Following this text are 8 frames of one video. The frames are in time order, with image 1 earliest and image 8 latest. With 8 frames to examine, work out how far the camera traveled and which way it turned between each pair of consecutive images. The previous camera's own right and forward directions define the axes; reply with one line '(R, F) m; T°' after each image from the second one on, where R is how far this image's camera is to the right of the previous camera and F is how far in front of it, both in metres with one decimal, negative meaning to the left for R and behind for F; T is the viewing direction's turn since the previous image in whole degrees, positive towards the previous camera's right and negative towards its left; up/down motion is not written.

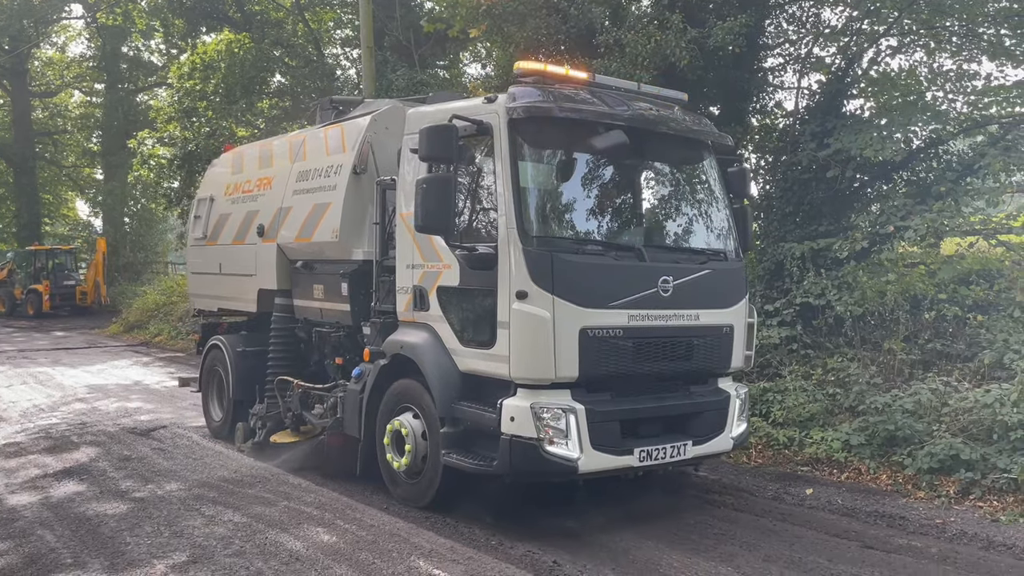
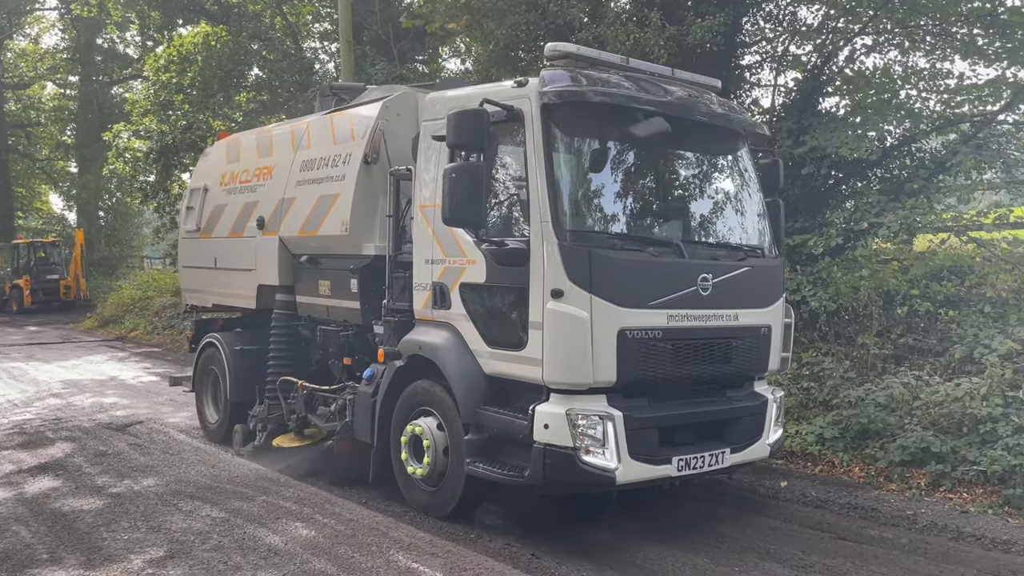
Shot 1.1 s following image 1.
(-0.3, +0.4) m; +1°
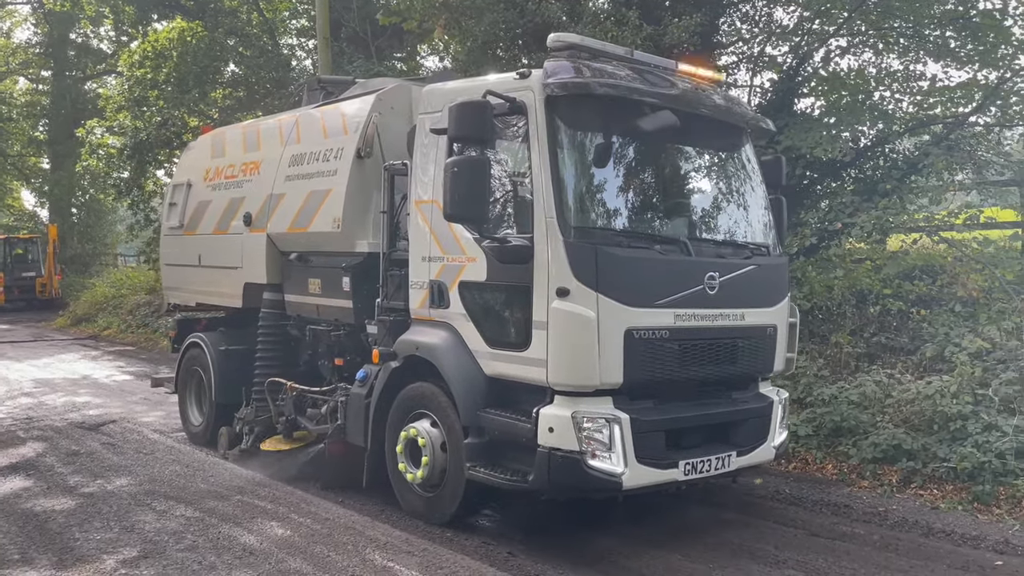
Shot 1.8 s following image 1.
(-0.1, +0.2) m; +1°
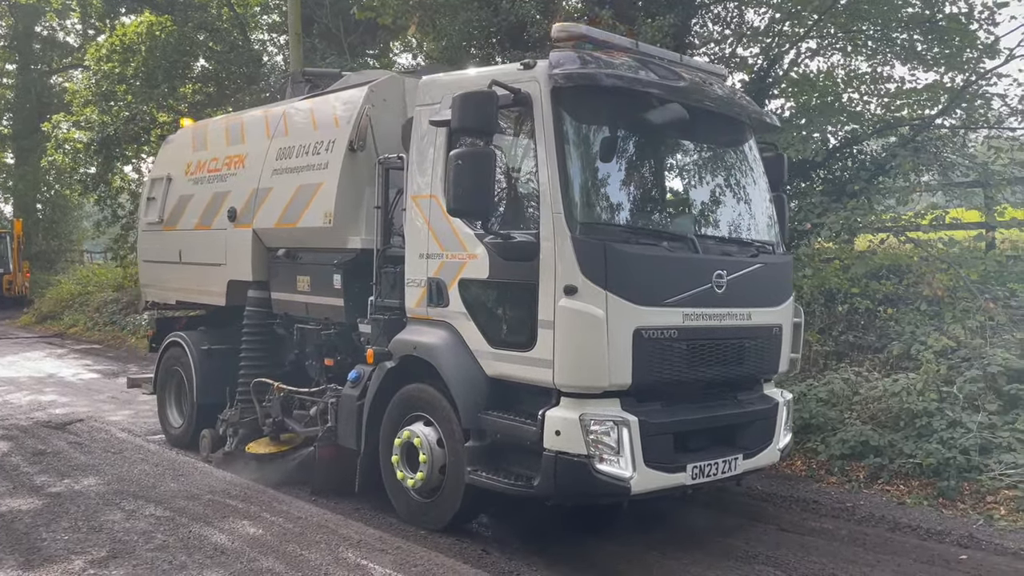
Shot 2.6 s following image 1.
(-0.2, +0.2) m; +2°
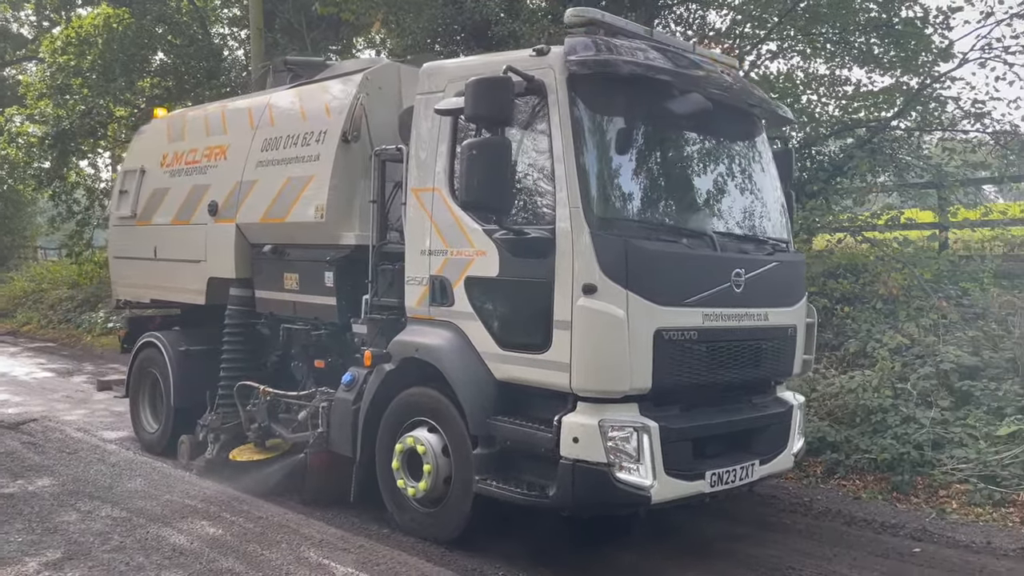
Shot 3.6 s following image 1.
(-0.3, +0.3) m; +2°
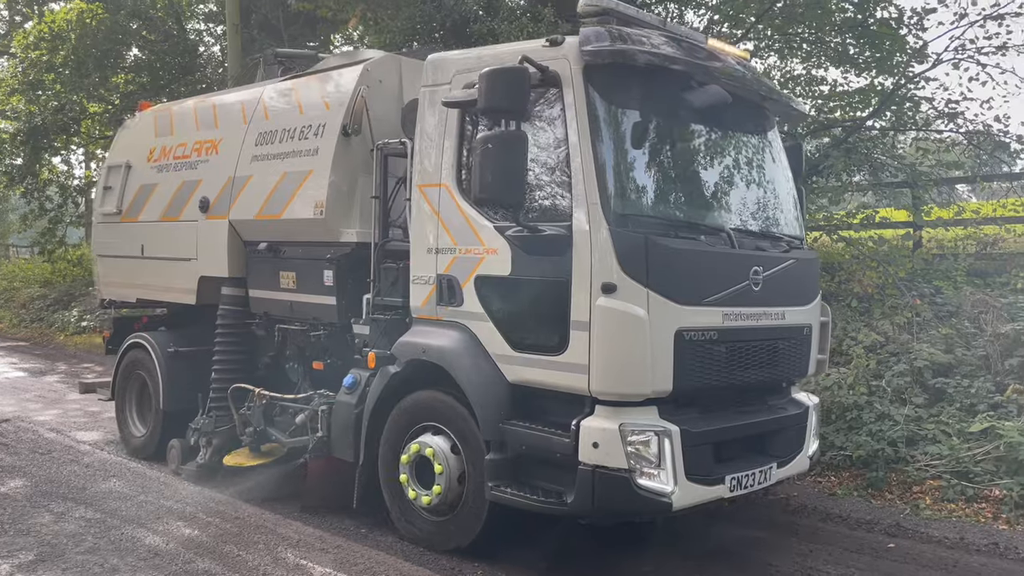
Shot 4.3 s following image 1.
(-0.2, +0.2) m; +1°
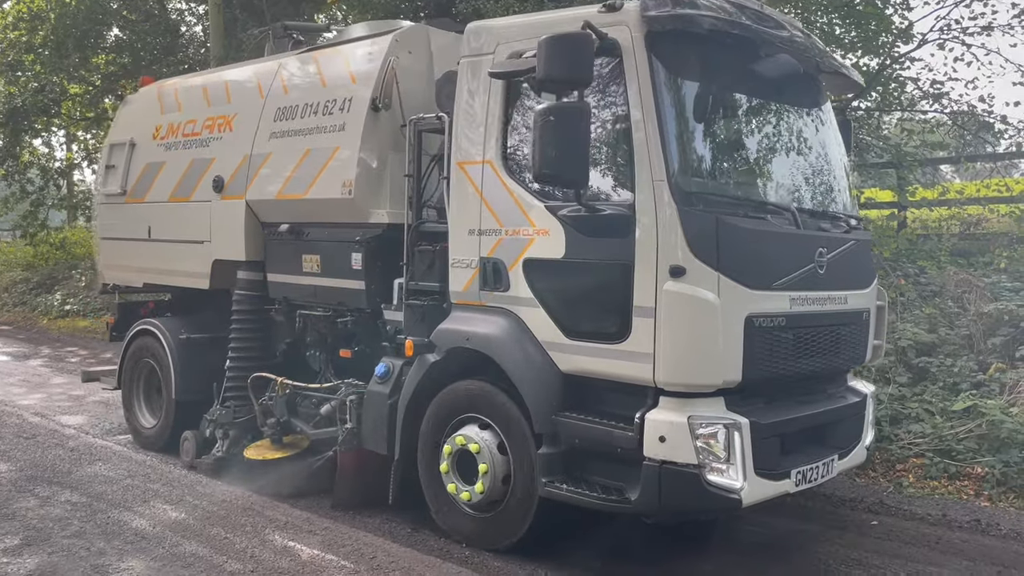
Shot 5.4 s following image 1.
(-0.3, +0.3) m; +1°
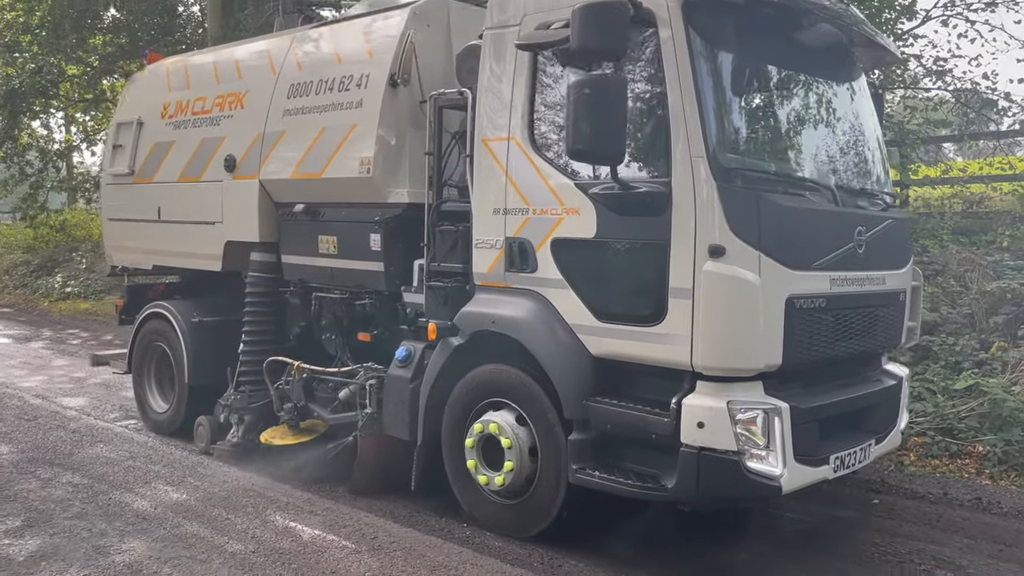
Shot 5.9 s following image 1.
(-0.1, +0.1) m; 0°
